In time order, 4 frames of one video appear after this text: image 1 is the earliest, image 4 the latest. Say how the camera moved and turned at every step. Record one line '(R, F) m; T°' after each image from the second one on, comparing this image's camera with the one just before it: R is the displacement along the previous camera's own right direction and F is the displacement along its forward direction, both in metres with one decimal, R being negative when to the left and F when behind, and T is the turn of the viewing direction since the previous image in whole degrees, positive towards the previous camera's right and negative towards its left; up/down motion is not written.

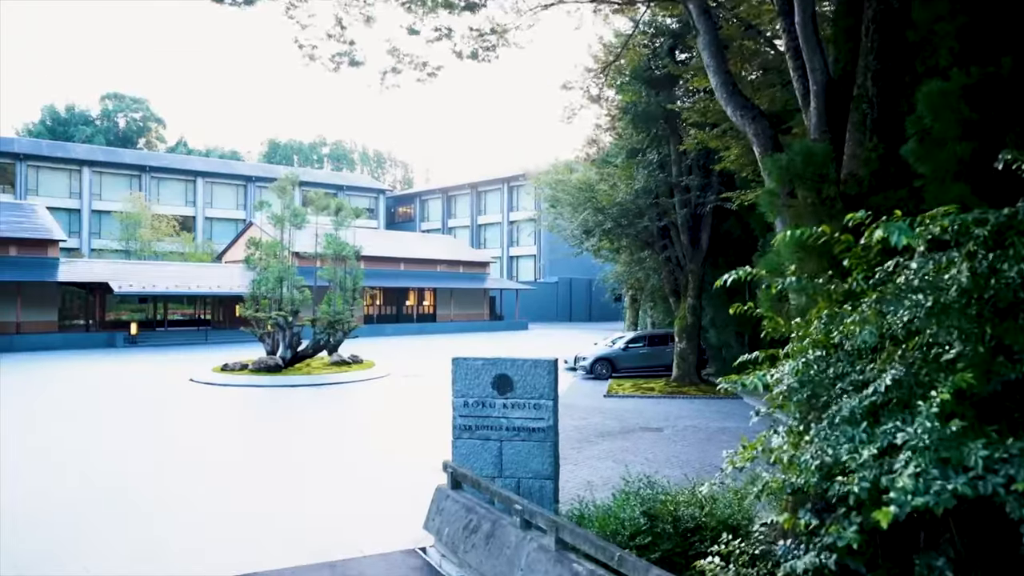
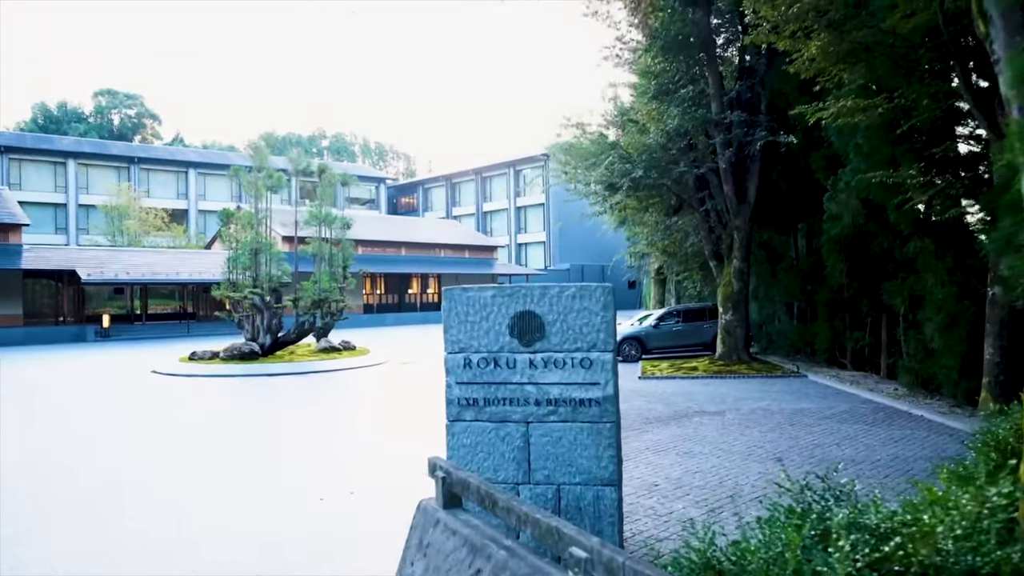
(-0.1, +2.8) m; -1°
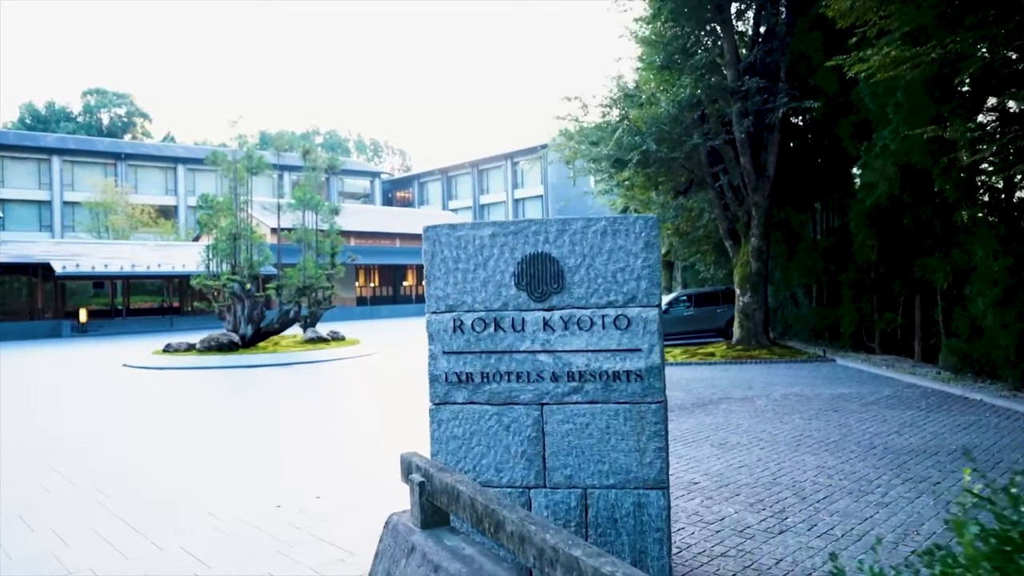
(0.0, +1.1) m; 0°
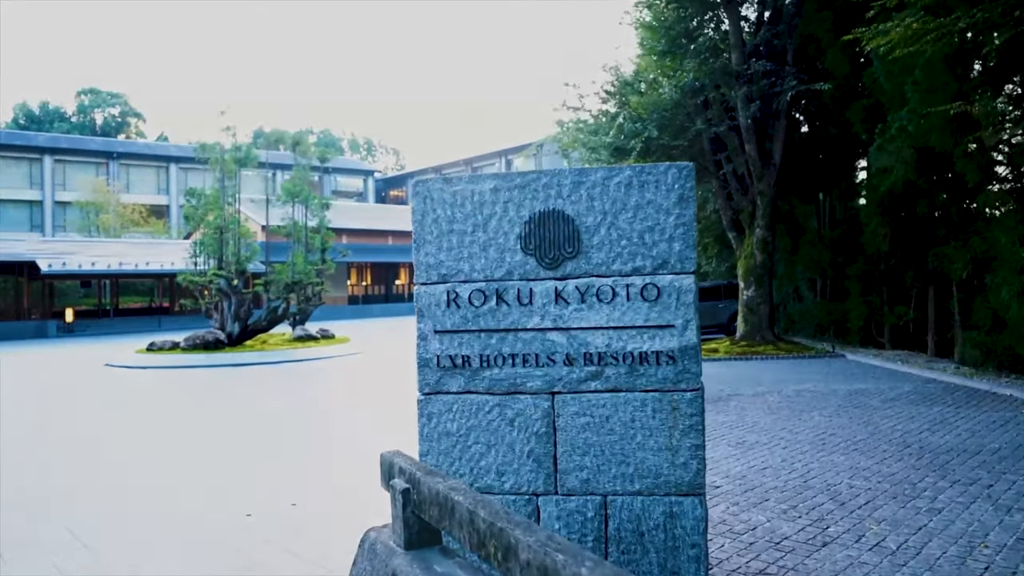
(0.0, +0.5) m; 0°
